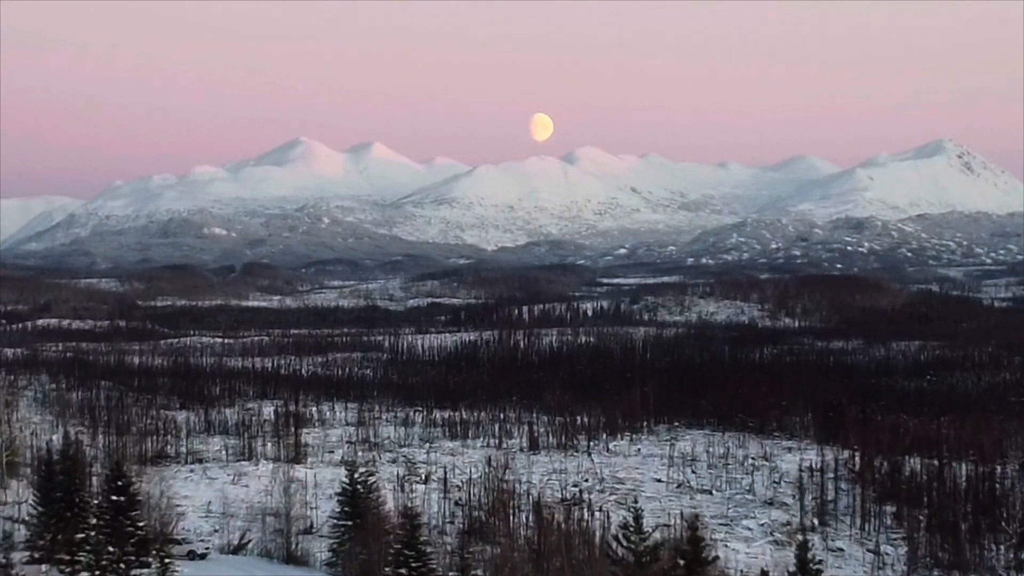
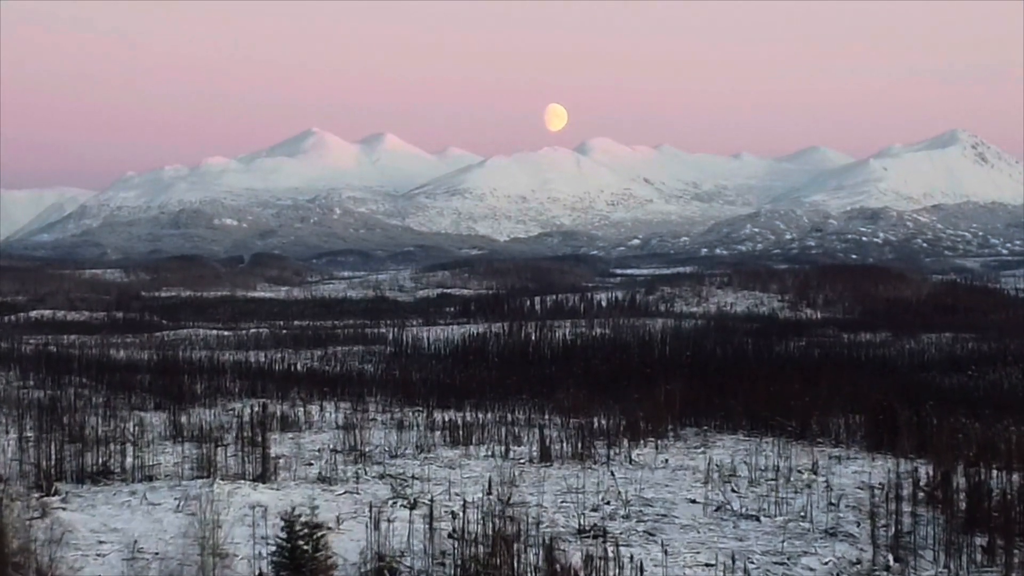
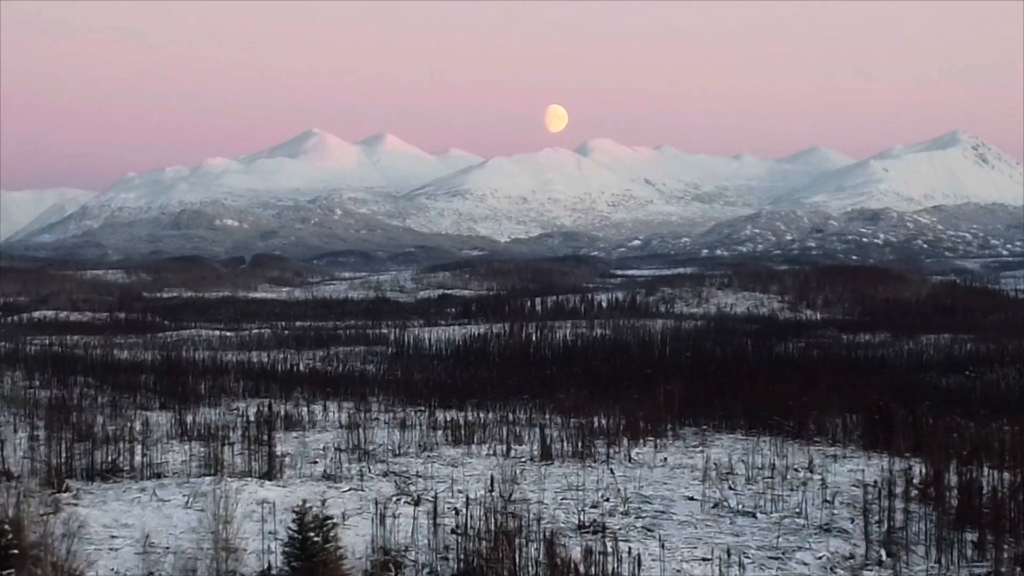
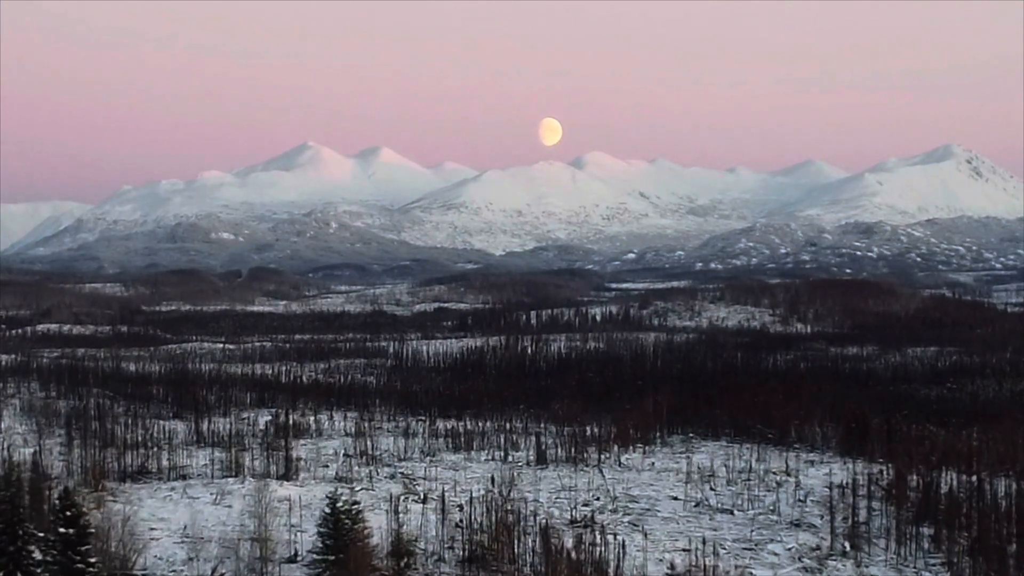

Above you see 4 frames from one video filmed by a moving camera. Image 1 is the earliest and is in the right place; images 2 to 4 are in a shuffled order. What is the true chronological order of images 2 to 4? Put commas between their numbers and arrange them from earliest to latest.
4, 3, 2
